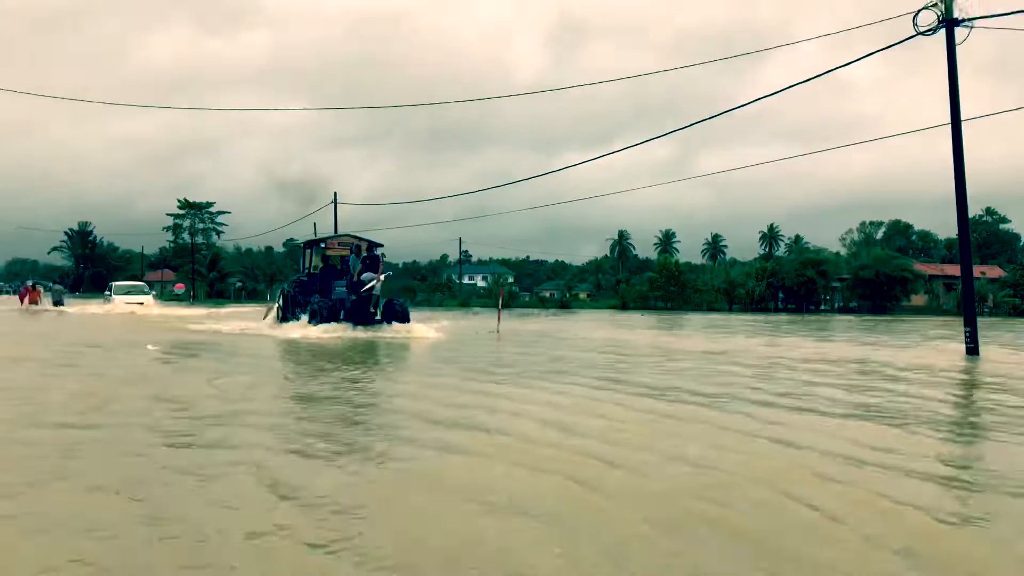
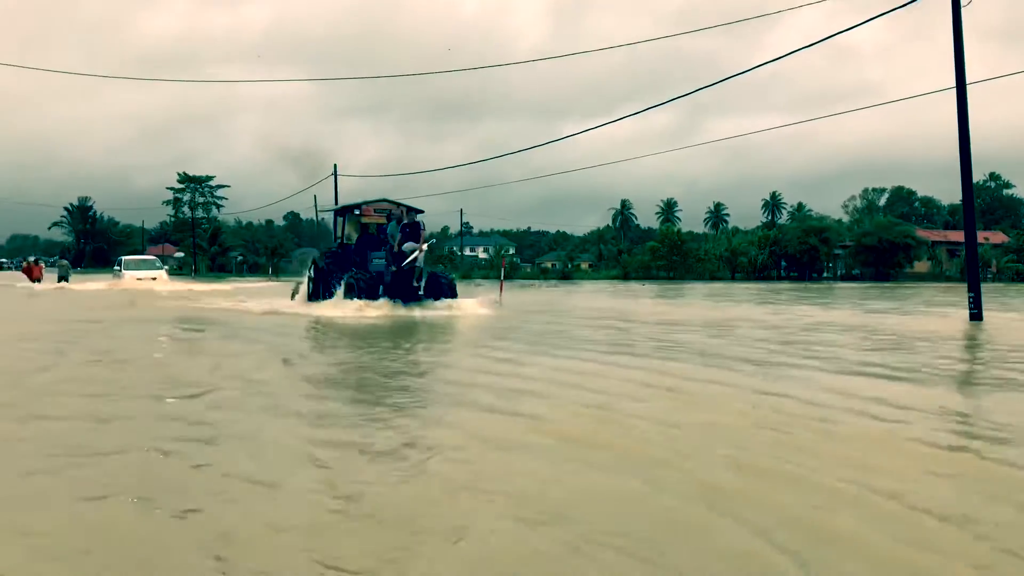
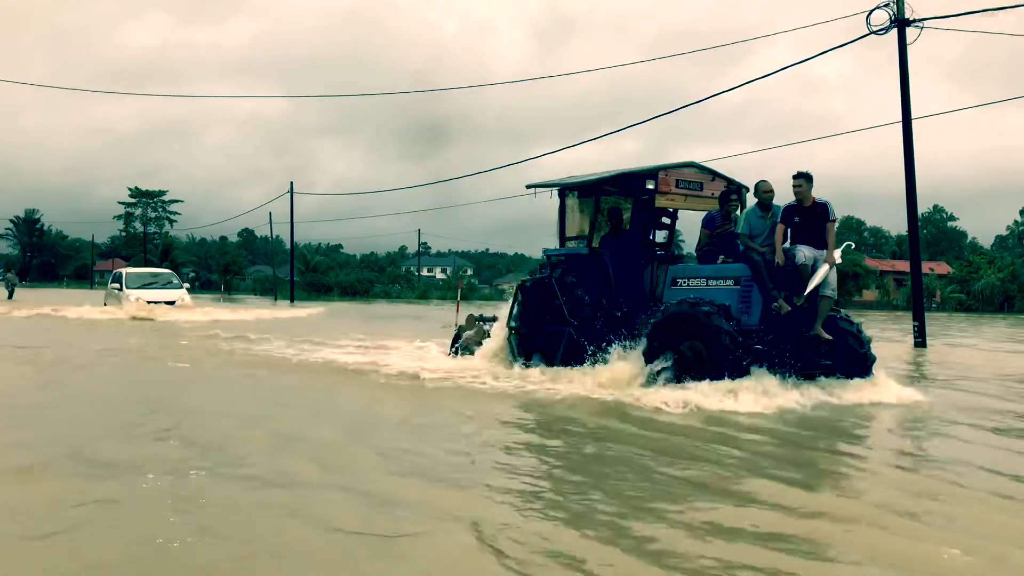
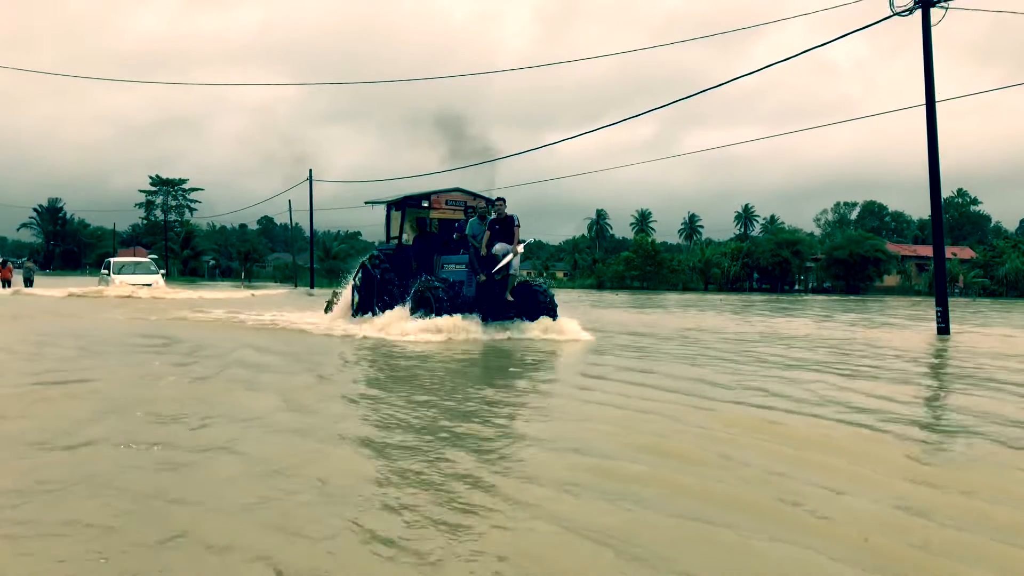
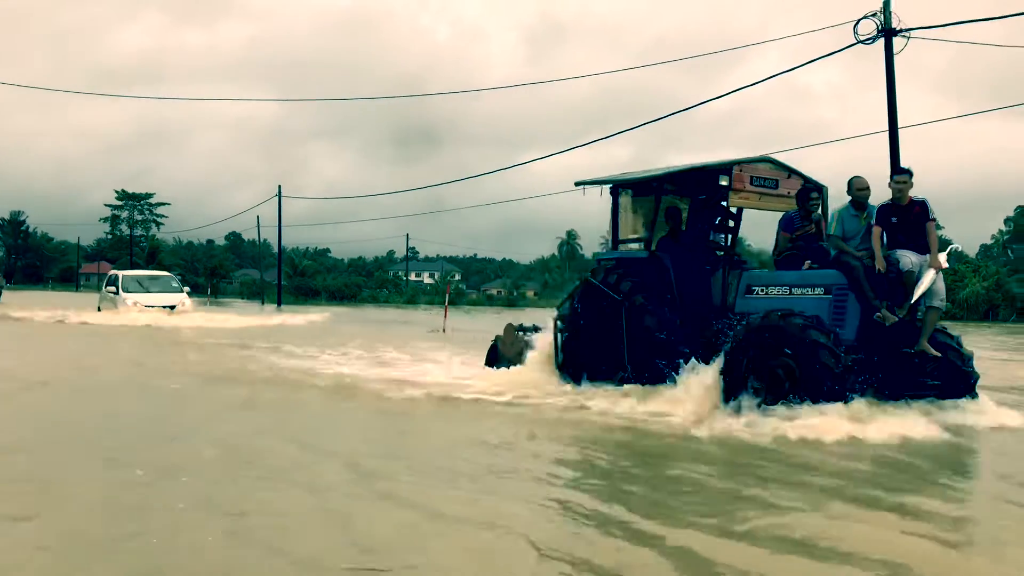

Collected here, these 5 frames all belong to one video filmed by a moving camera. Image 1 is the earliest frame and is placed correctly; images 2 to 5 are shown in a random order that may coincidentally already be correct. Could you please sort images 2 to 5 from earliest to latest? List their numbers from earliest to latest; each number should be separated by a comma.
2, 4, 3, 5
